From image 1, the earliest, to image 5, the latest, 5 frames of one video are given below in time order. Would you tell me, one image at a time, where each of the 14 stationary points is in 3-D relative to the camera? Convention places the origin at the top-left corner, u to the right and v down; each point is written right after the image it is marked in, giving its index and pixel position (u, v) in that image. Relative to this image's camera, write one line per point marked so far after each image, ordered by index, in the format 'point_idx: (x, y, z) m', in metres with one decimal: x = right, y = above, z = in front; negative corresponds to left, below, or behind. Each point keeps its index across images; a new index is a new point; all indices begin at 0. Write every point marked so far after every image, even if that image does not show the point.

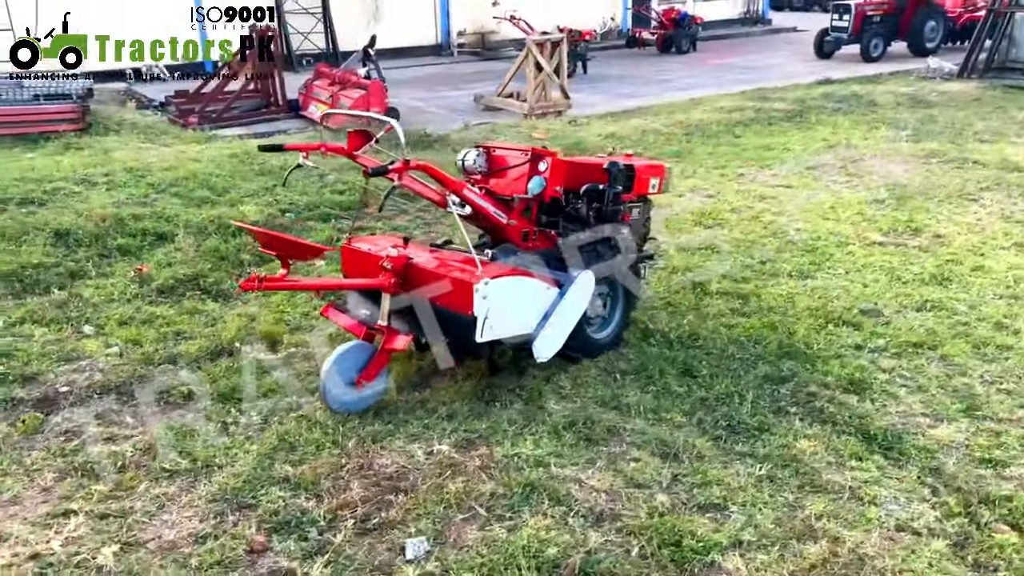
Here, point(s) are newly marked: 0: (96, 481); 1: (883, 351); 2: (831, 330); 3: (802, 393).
0: (-1.4, -0.6, +2.9) m
1: (+1.8, -0.3, +4.2) m
2: (+1.6, -0.2, +4.4) m
3: (+1.2, -0.5, +3.6) m
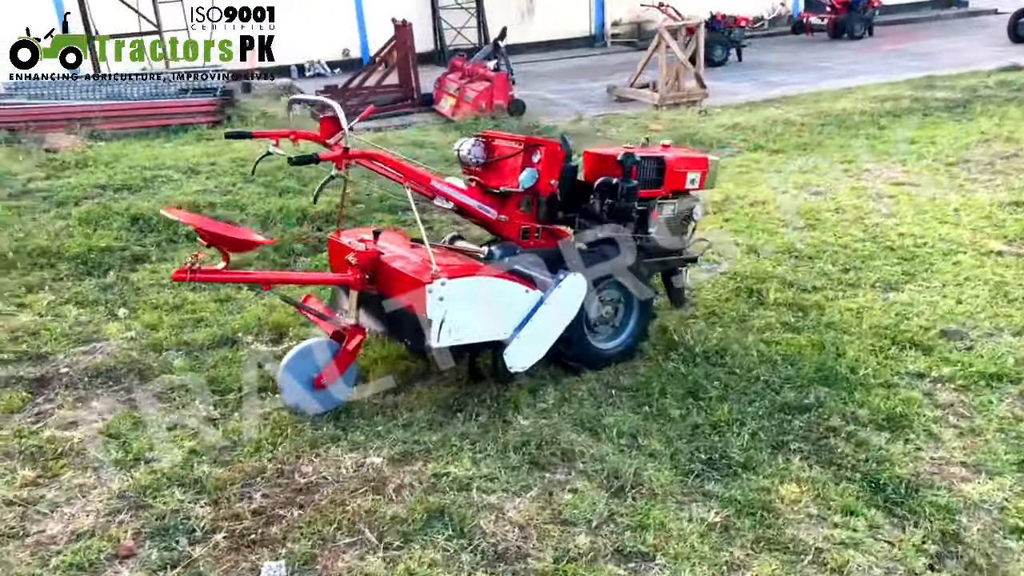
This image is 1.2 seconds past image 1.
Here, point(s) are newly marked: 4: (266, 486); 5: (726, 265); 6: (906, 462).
0: (-1.6, -0.6, +2.9) m
1: (+1.8, -0.4, +3.5) m
2: (+1.7, -0.3, +3.7) m
3: (+1.1, -0.5, +3.1) m
4: (-0.8, -0.6, +2.7) m
5: (+1.2, +0.1, +5.0) m
6: (+1.3, -0.6, +2.9) m
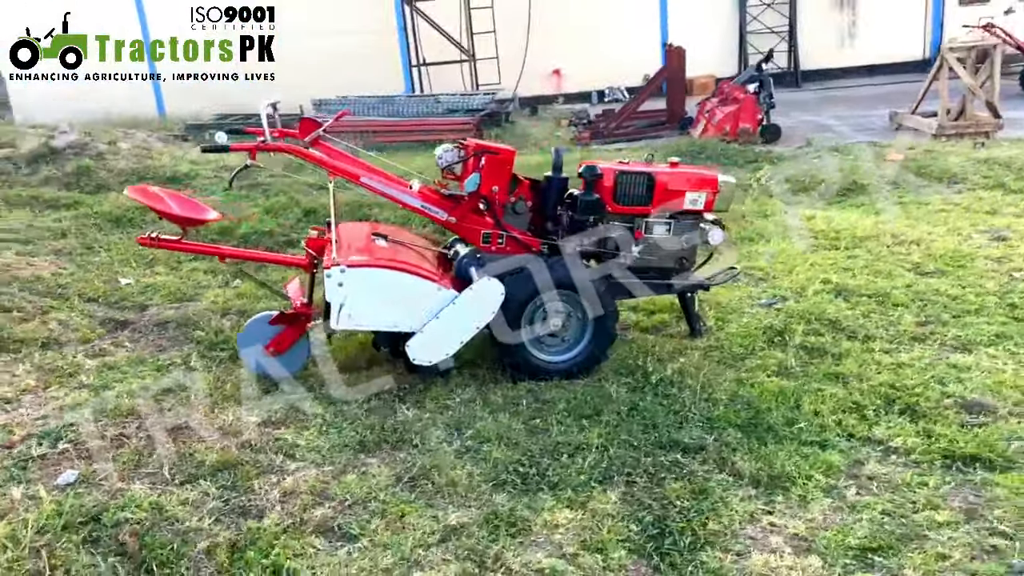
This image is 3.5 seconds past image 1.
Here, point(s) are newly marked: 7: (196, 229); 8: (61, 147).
0: (-2.1, -0.4, +3.7) m
1: (+1.3, -0.6, +2.9) m
2: (+1.3, -0.5, +3.2) m
3: (+0.5, -0.6, +2.8) m
4: (-1.3, -0.5, +3.2) m
5: (+1.5, -0.1, +4.5) m
6: (+0.7, -0.7, +2.5) m
7: (-2.4, +0.5, +6.5) m
8: (-4.7, +1.5, +8.8) m
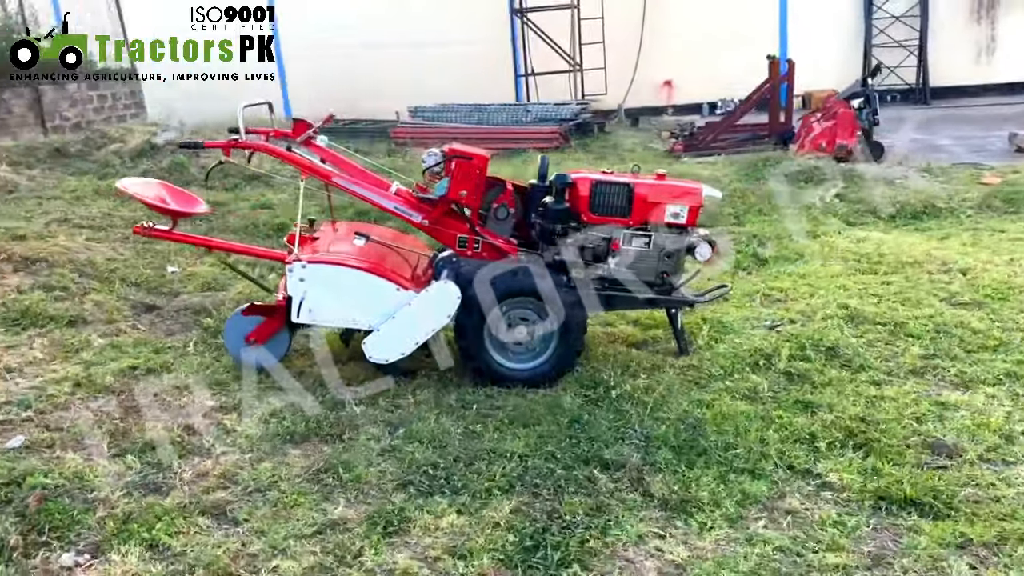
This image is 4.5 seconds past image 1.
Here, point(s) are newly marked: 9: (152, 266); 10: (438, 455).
0: (-2.2, -0.3, +4.0) m
1: (+1.0, -0.7, +2.7) m
2: (+1.1, -0.6, +3.0) m
3: (+0.2, -0.6, +2.8) m
4: (-1.6, -0.4, +3.4) m
5: (+1.4, -0.2, +4.3) m
6: (+0.3, -0.7, +2.5) m
7: (-2.1, +0.5, +6.9) m
8: (-3.9, +1.6, +9.5) m
9: (-2.4, +0.1, +5.7) m
10: (-0.2, -0.6, +3.0) m
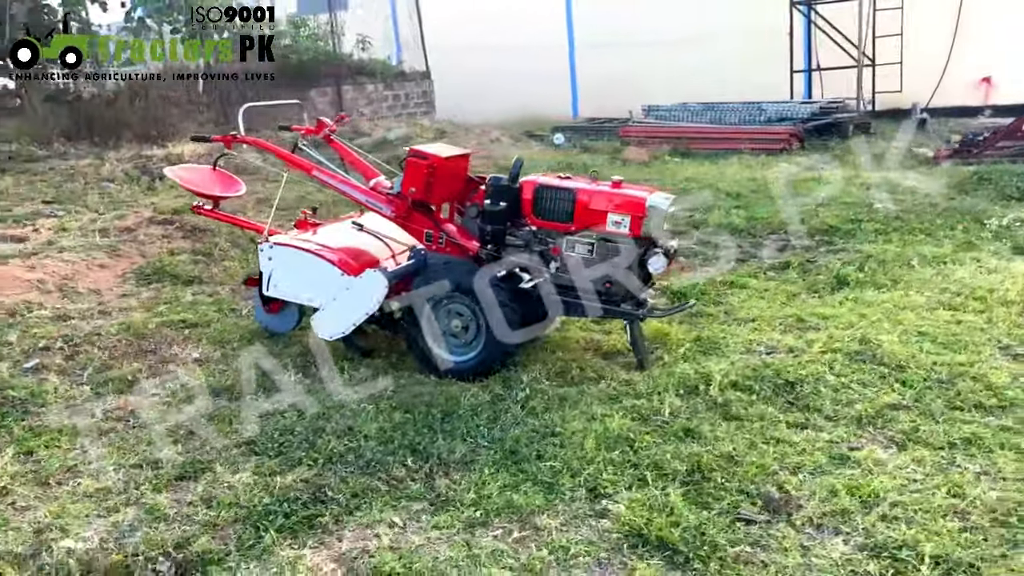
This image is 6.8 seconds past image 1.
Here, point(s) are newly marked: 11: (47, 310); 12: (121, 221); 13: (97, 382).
0: (-2.2, -0.1, +5.0) m
1: (+0.3, -0.7, +2.6) m
2: (+0.4, -0.6, +2.8) m
3: (-0.5, -0.6, +2.9) m
4: (-1.8, -0.3, +4.2) m
5: (+1.3, -0.3, +3.9) m
6: (-0.5, -0.7, +2.6) m
7: (-0.9, +0.7, +7.6) m
8: (-1.5, +1.9, +10.7) m
9: (-1.7, +0.4, +6.7) m
10: (-0.8, -0.5, +3.3) m
11: (-2.5, -0.1, +4.7) m
12: (-3.0, +0.5, +6.5) m
13: (-1.8, -0.4, +3.7) m
